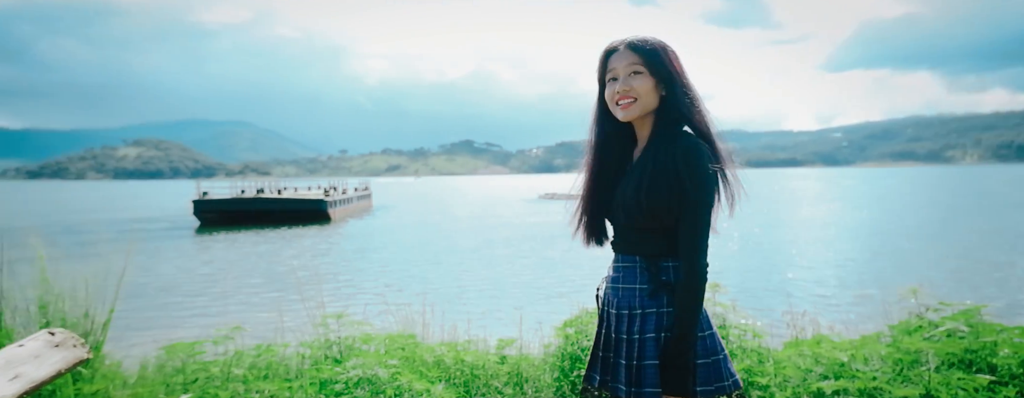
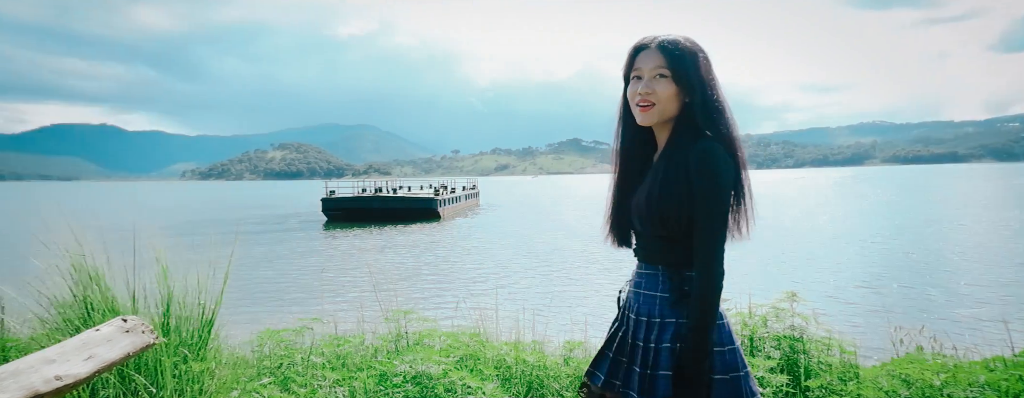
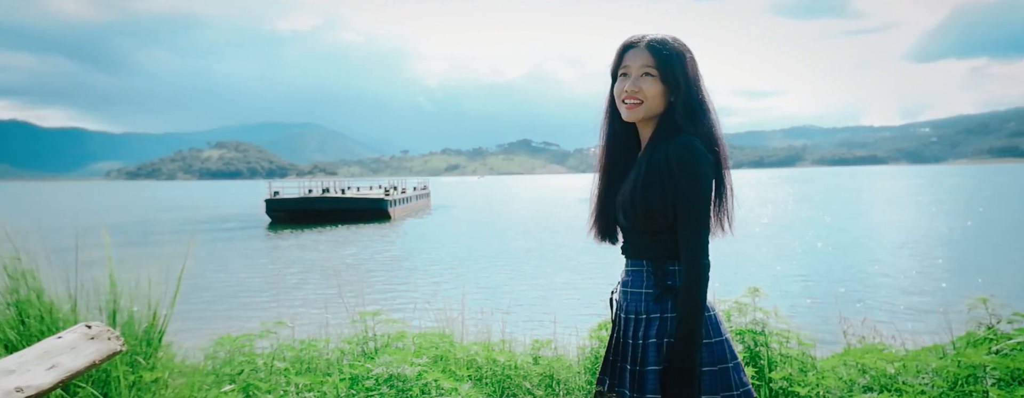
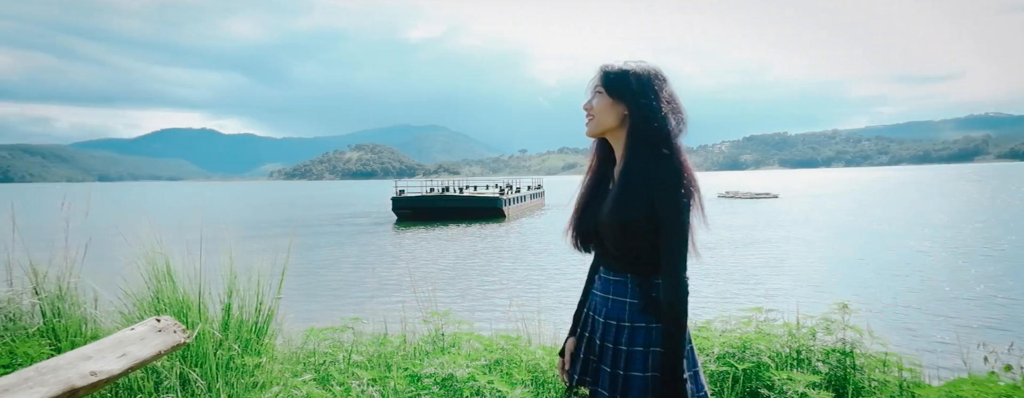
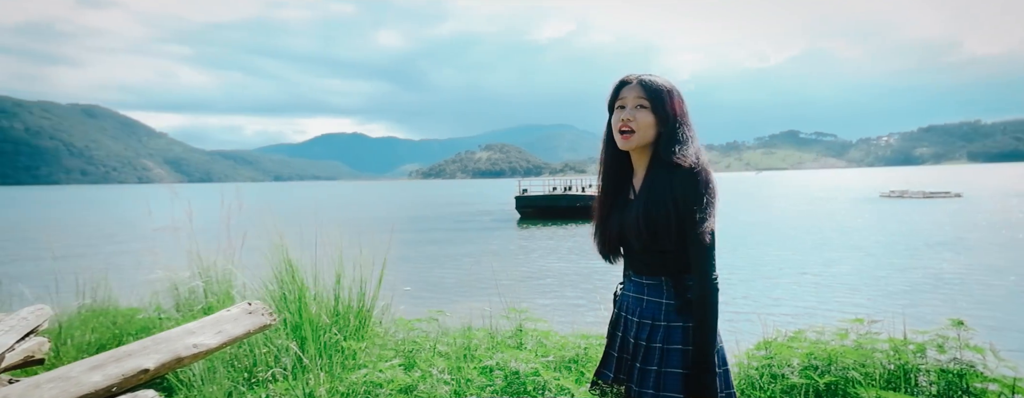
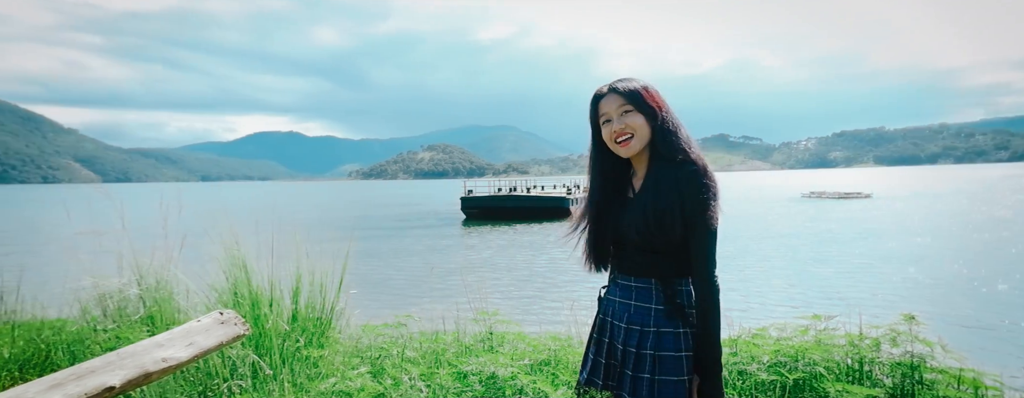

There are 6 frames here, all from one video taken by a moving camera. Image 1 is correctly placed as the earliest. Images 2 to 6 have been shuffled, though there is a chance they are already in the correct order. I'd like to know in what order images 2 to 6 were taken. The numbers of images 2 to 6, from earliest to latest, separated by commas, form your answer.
3, 2, 4, 6, 5
